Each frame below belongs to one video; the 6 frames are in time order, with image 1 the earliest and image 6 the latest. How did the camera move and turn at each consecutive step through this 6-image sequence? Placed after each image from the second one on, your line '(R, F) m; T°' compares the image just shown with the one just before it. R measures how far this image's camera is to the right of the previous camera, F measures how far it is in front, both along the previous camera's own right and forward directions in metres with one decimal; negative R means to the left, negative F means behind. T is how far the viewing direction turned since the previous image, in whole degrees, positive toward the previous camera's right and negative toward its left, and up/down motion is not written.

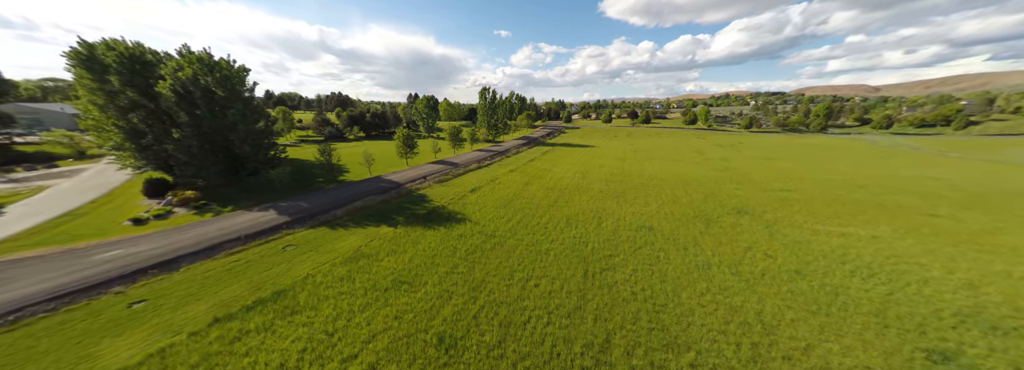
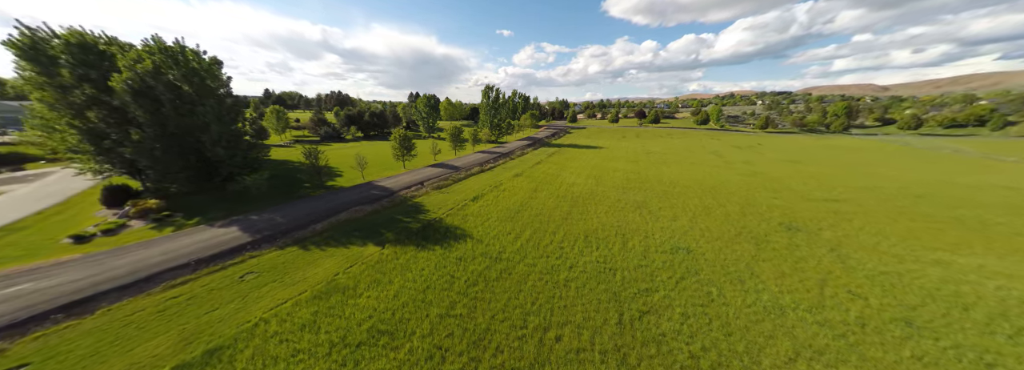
(-0.5, +3.8) m; 0°
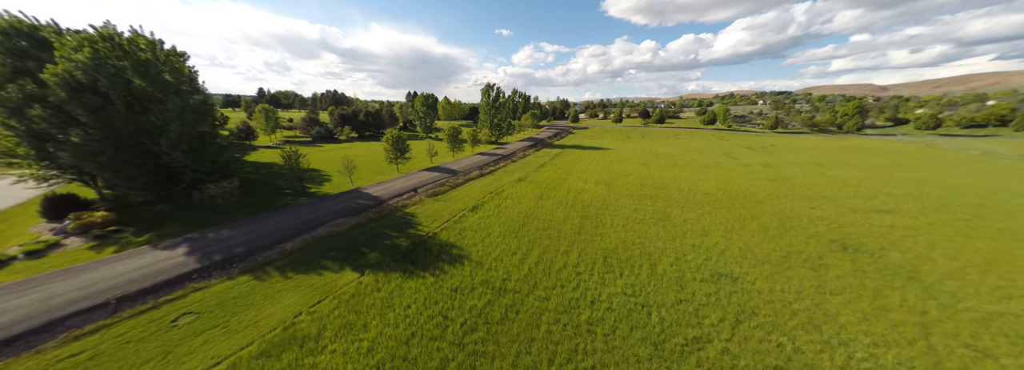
(-0.4, +3.4) m; 0°
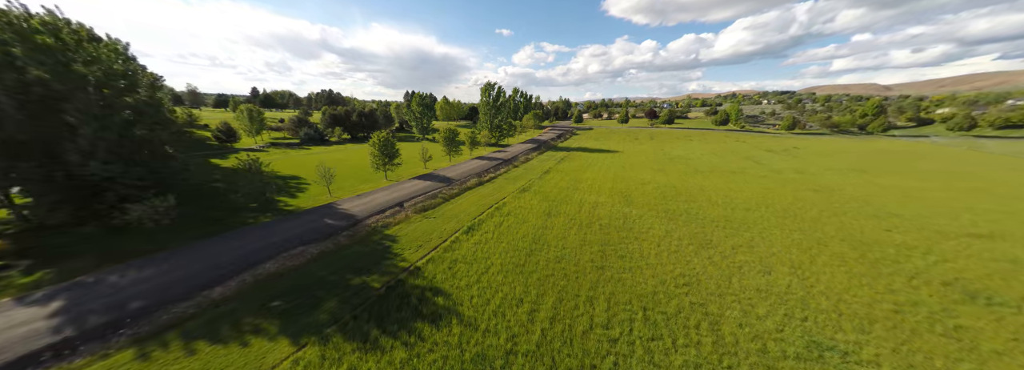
(-0.3, +4.9) m; 0°
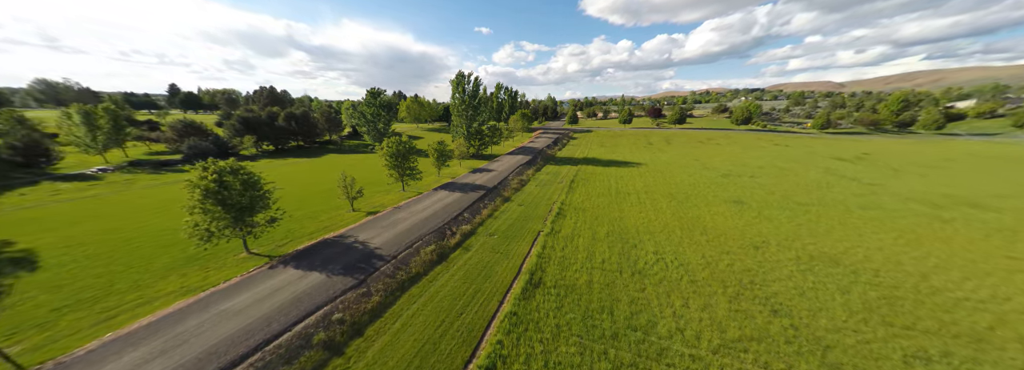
(-0.4, +18.9) m; +3°
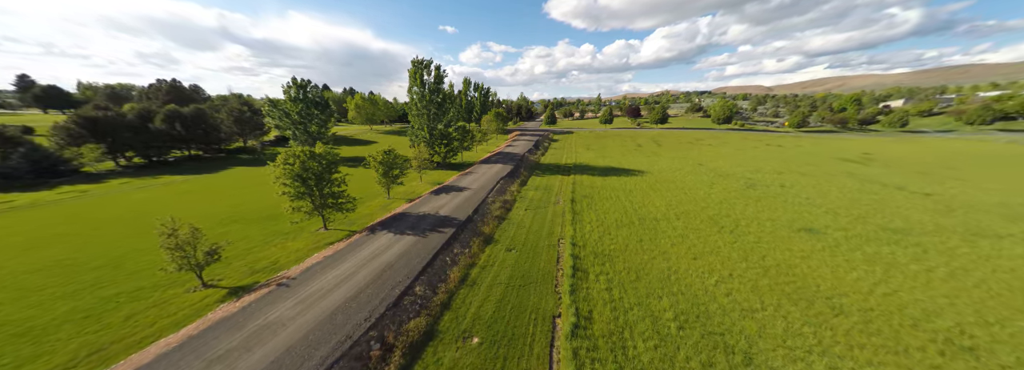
(-0.9, +11.1) m; +6°
